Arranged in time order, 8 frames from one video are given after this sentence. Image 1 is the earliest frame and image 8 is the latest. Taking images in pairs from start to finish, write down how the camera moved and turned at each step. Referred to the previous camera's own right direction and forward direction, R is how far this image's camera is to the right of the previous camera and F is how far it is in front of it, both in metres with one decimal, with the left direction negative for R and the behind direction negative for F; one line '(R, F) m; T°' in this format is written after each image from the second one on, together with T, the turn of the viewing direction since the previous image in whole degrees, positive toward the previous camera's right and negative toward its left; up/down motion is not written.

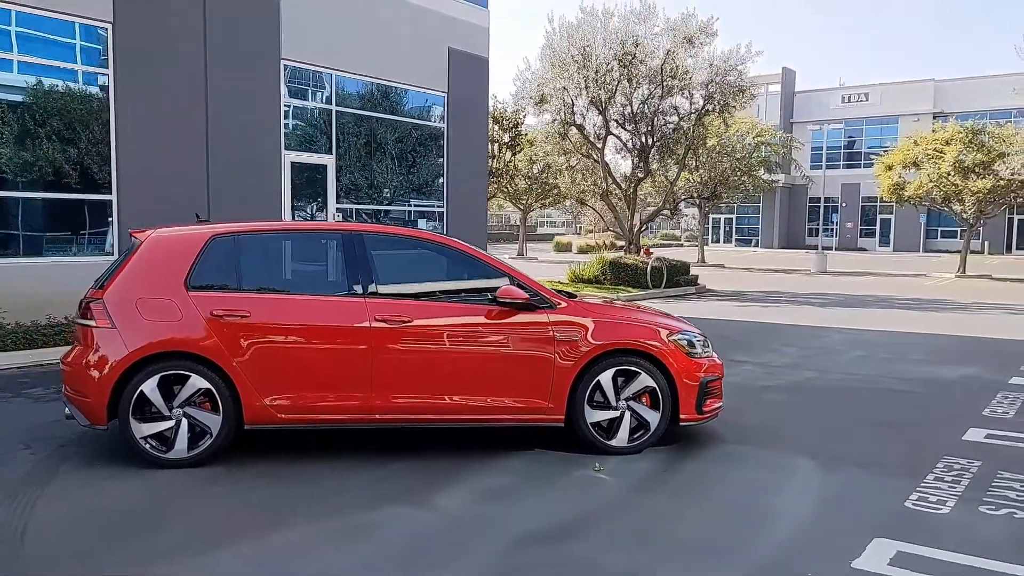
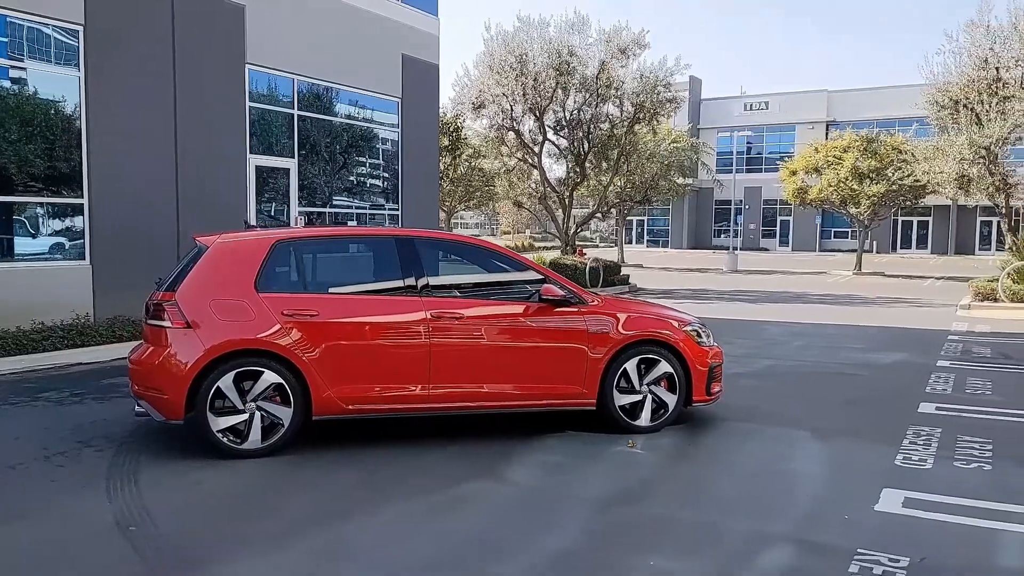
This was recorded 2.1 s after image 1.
(-1.0, -0.5) m; +7°
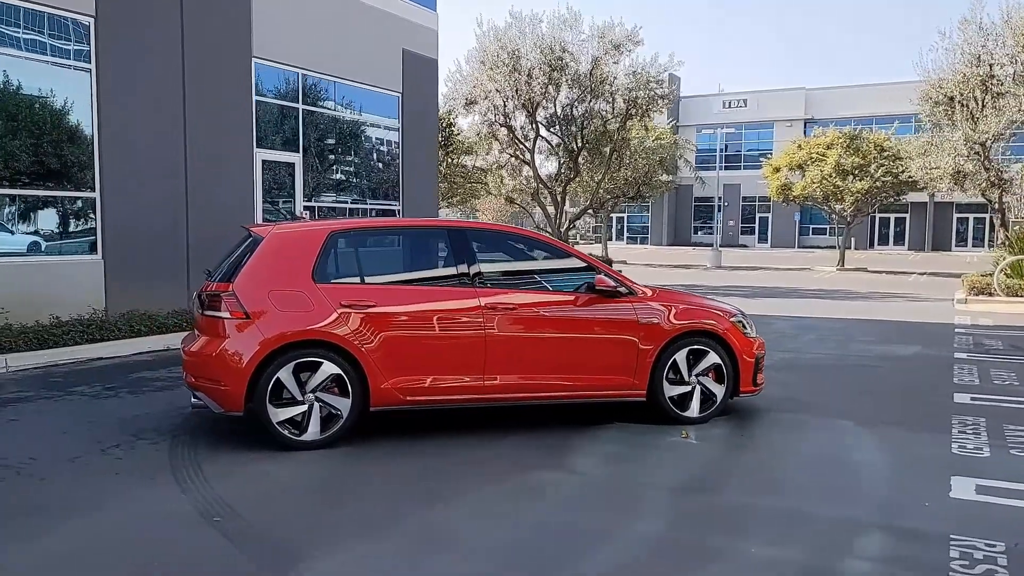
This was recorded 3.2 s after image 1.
(-0.6, 0.0) m; +2°
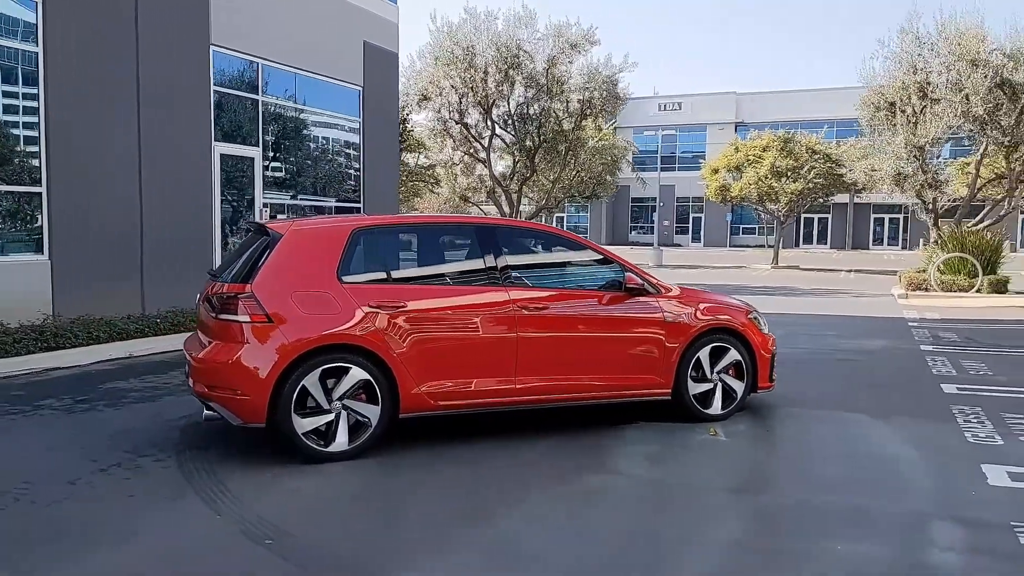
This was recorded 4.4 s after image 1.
(-0.7, +0.2) m; +5°
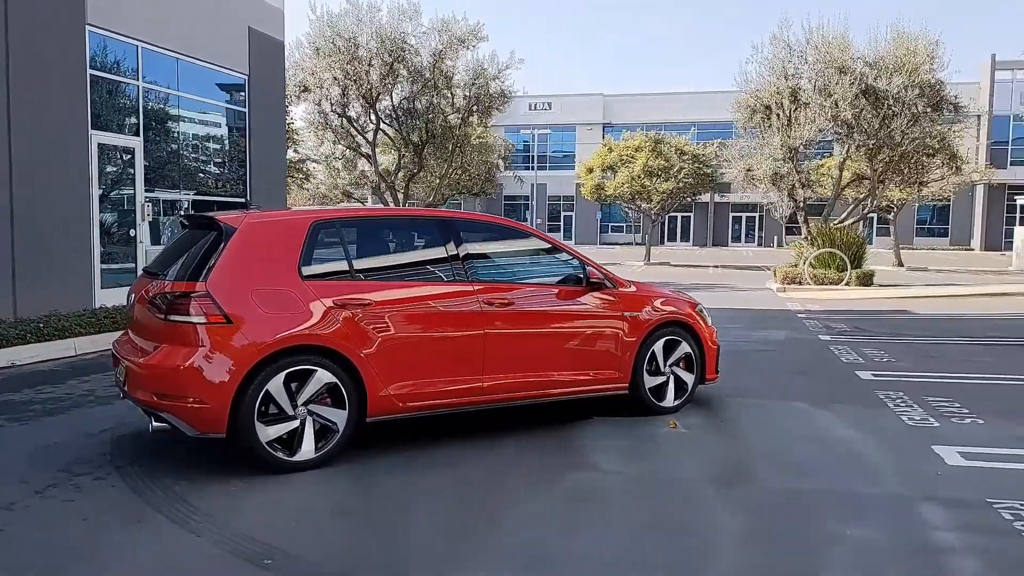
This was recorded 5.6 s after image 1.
(-0.7, +0.2) m; +9°
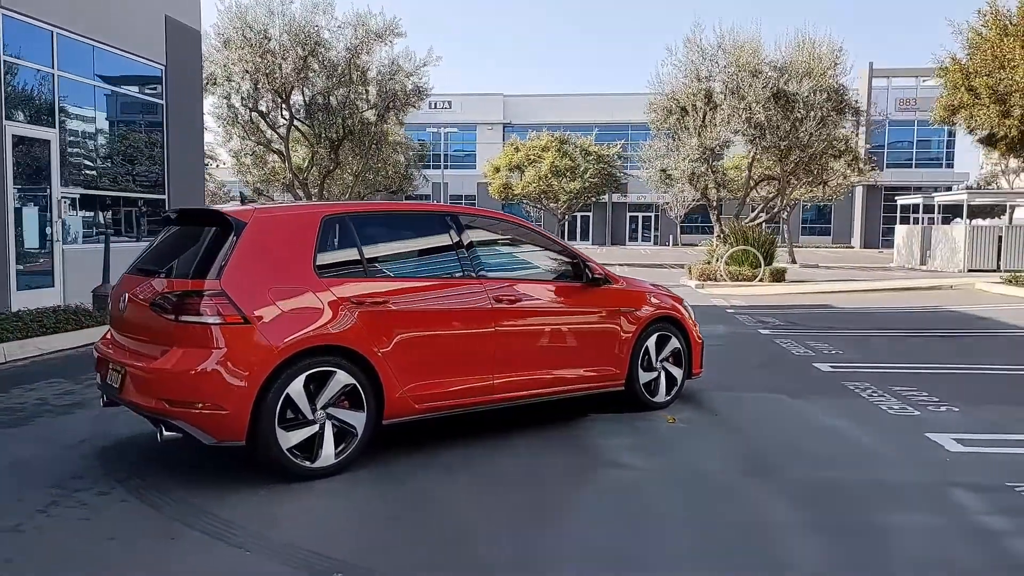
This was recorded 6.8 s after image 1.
(-0.8, +0.1) m; +7°
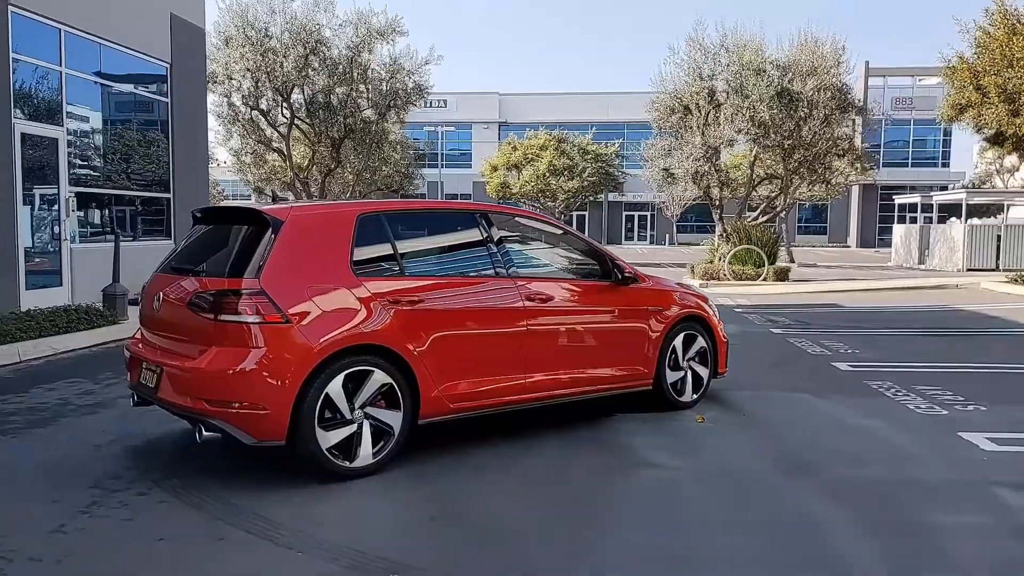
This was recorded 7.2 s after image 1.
(-0.3, 0.0) m; 0°
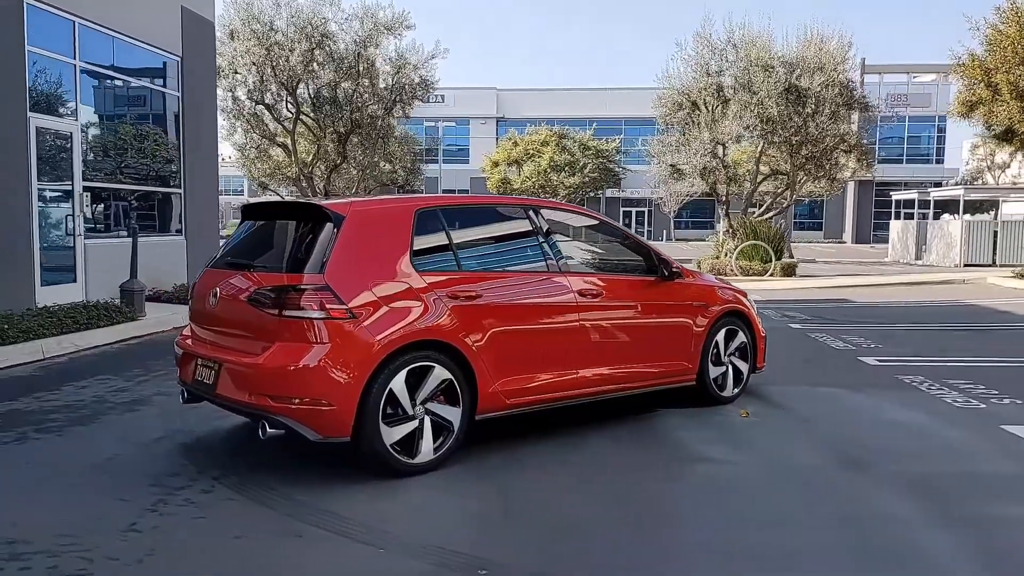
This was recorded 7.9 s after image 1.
(-0.4, 0.0) m; +1°
